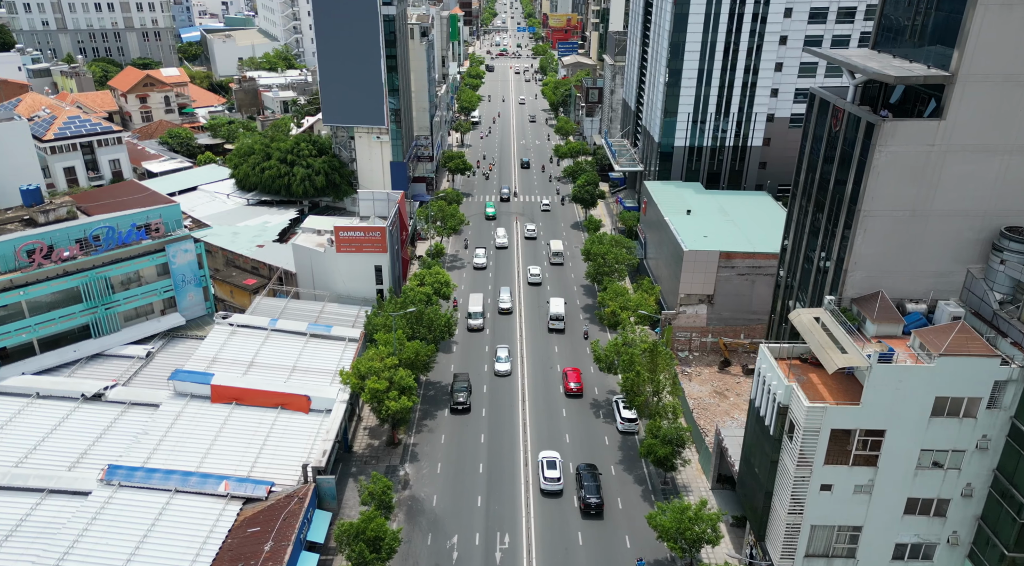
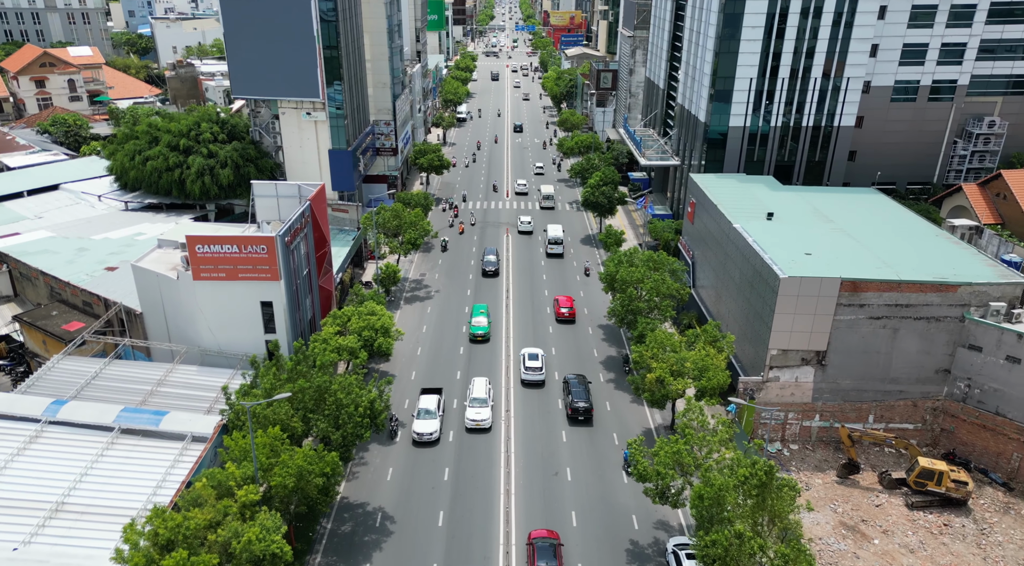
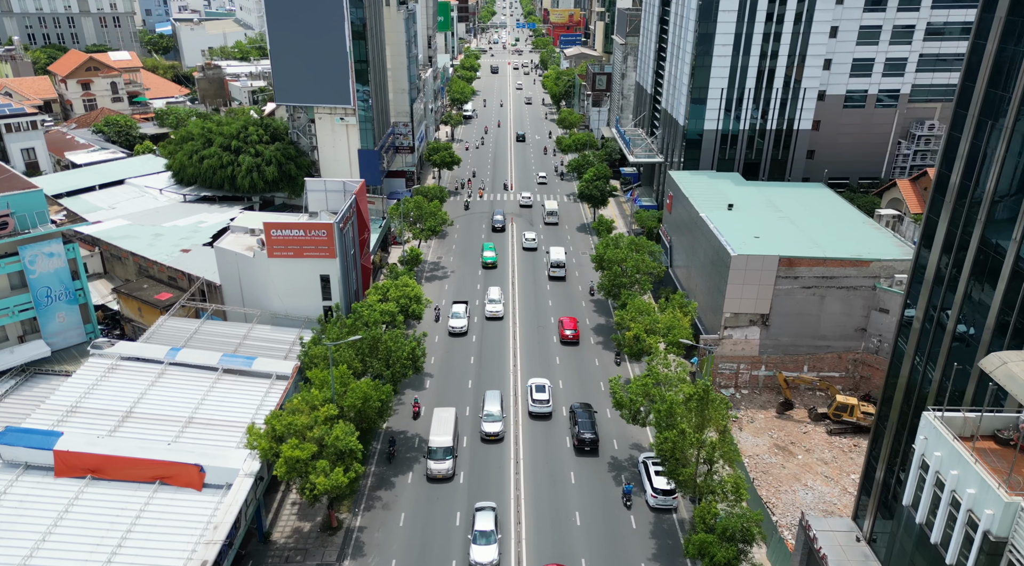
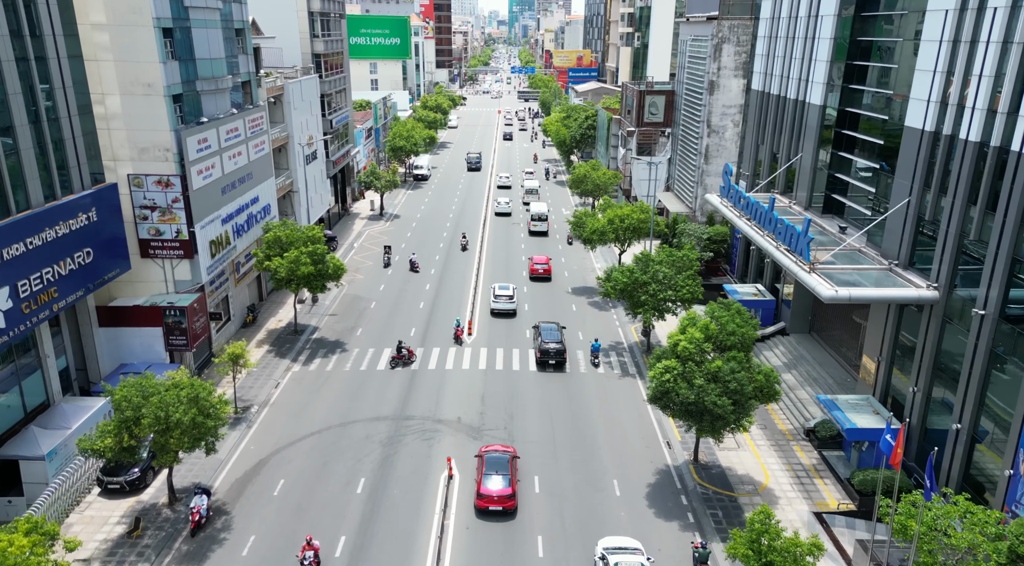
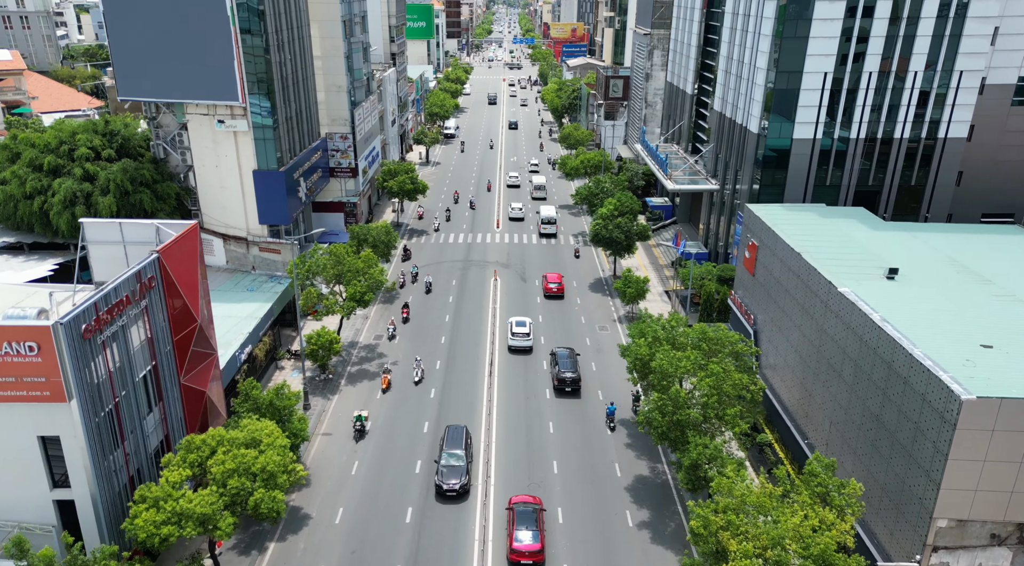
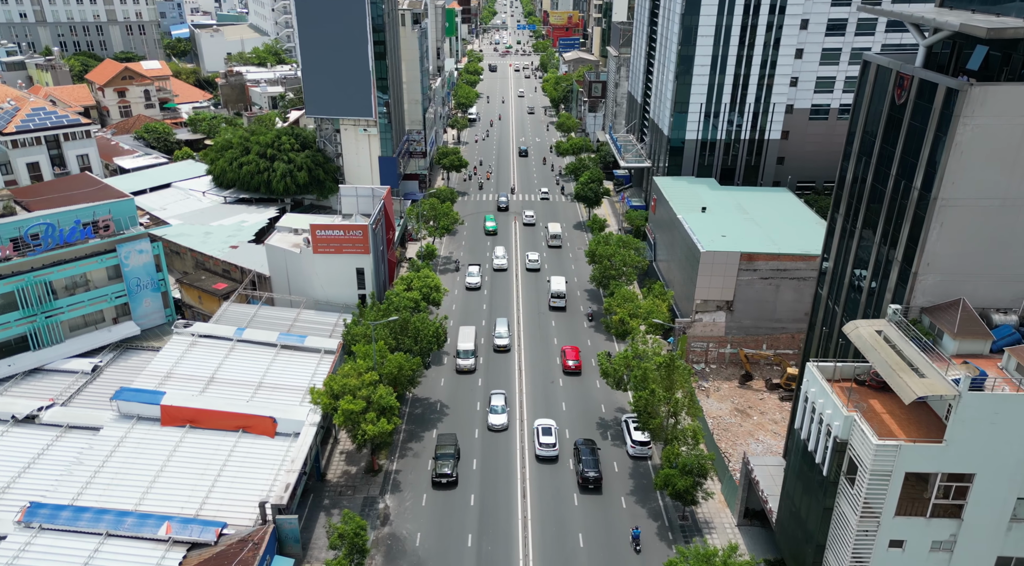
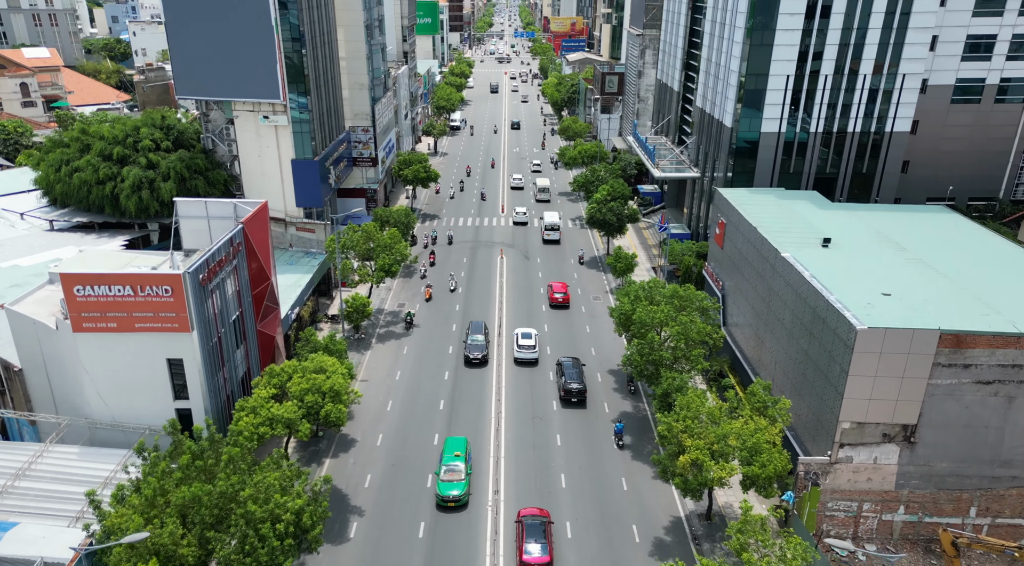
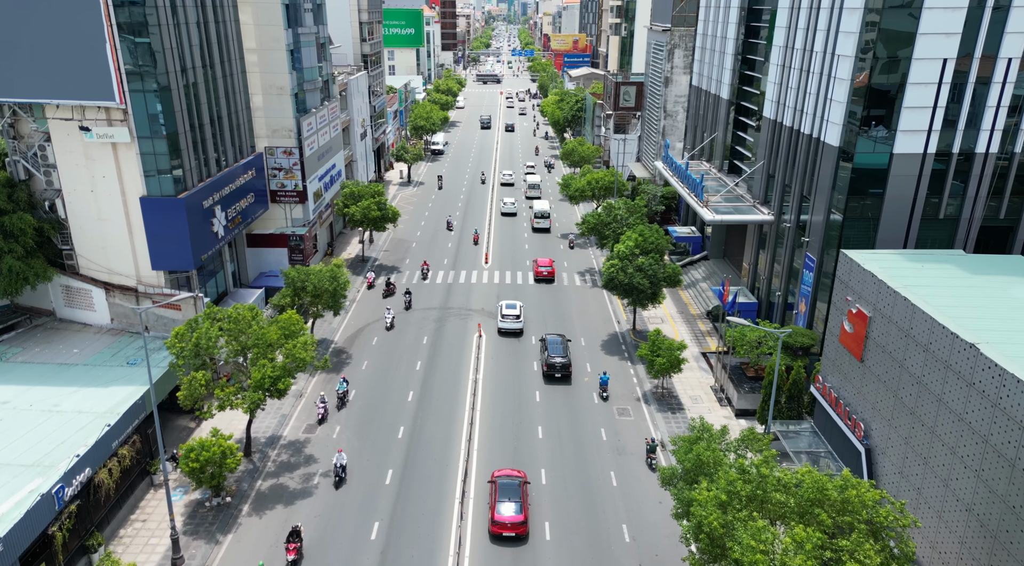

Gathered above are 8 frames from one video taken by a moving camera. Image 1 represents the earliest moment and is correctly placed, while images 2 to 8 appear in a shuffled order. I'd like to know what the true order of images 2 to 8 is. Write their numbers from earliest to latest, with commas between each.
6, 3, 2, 7, 5, 8, 4
